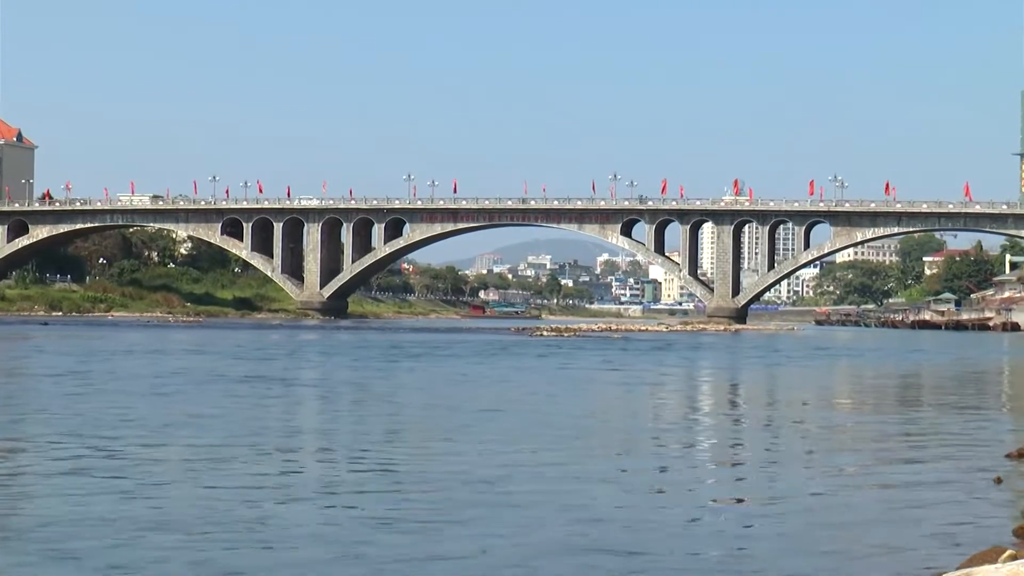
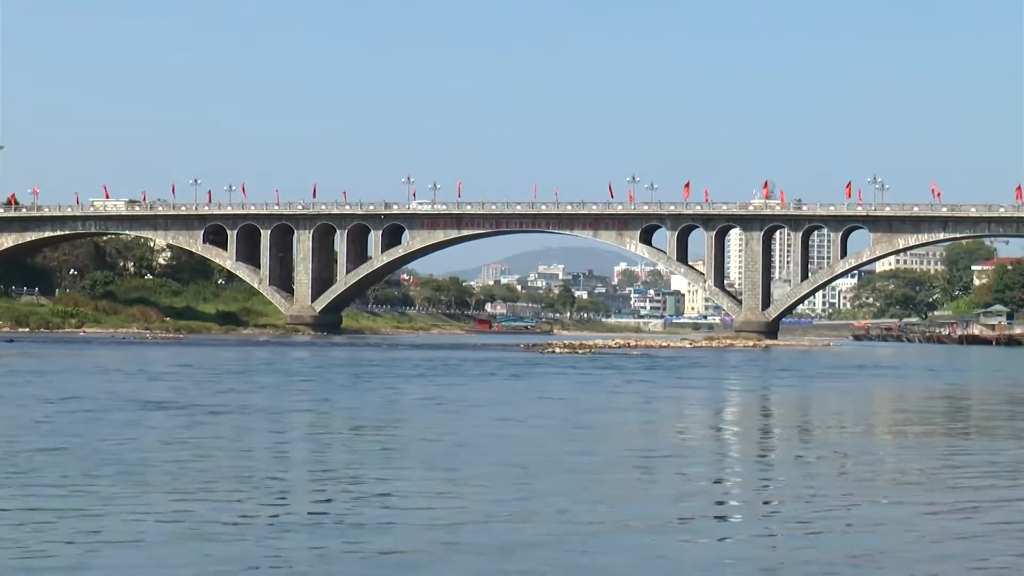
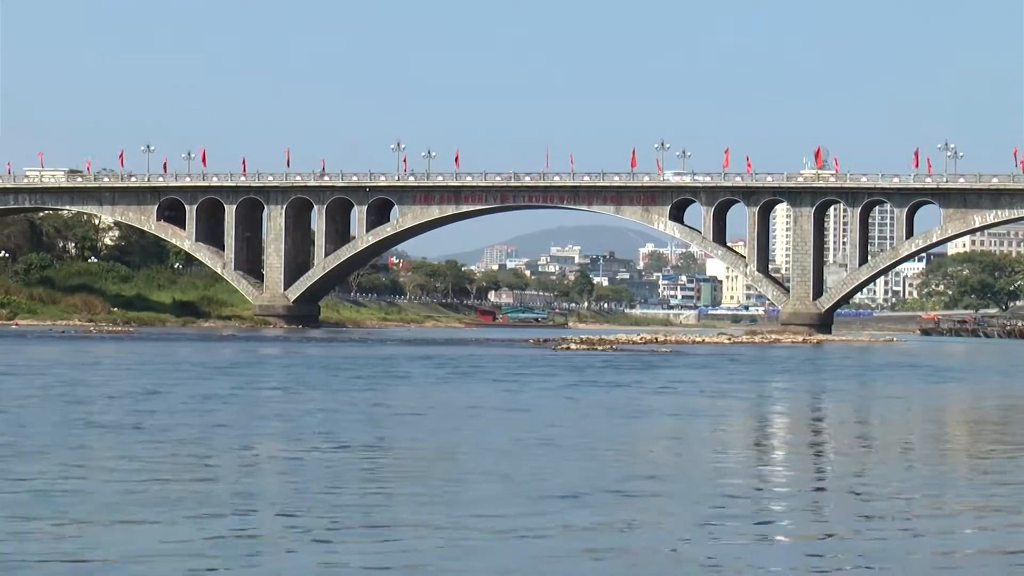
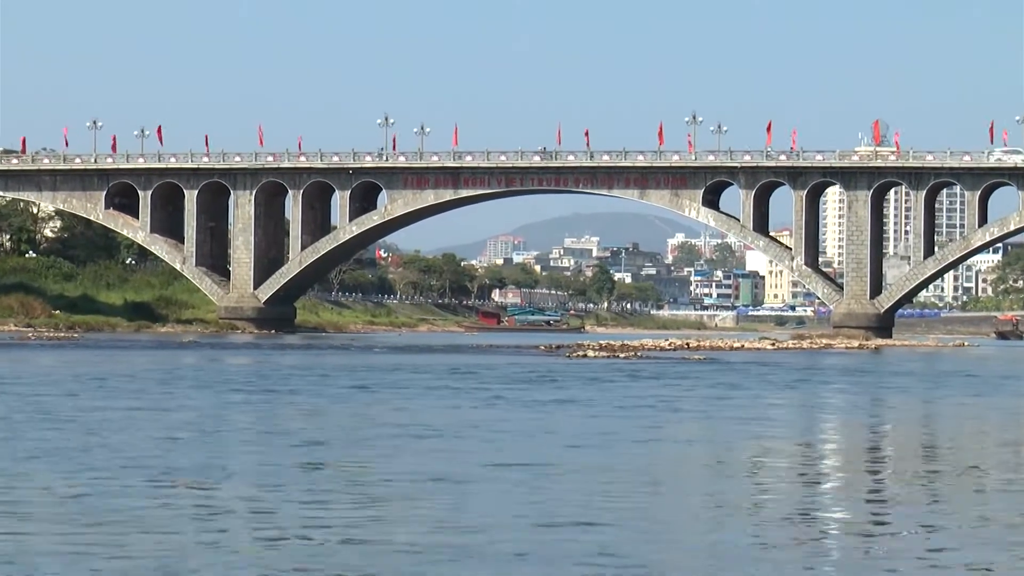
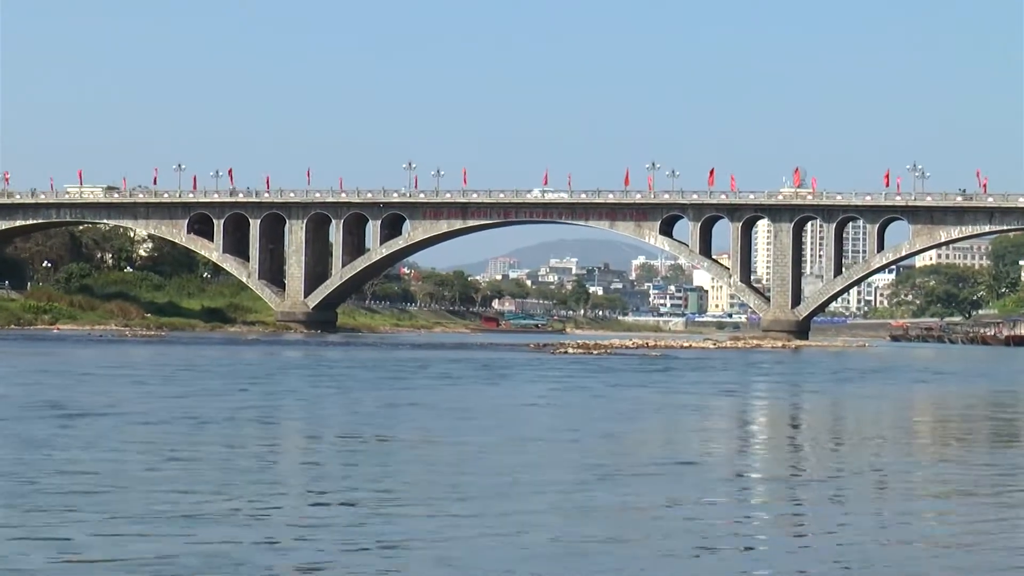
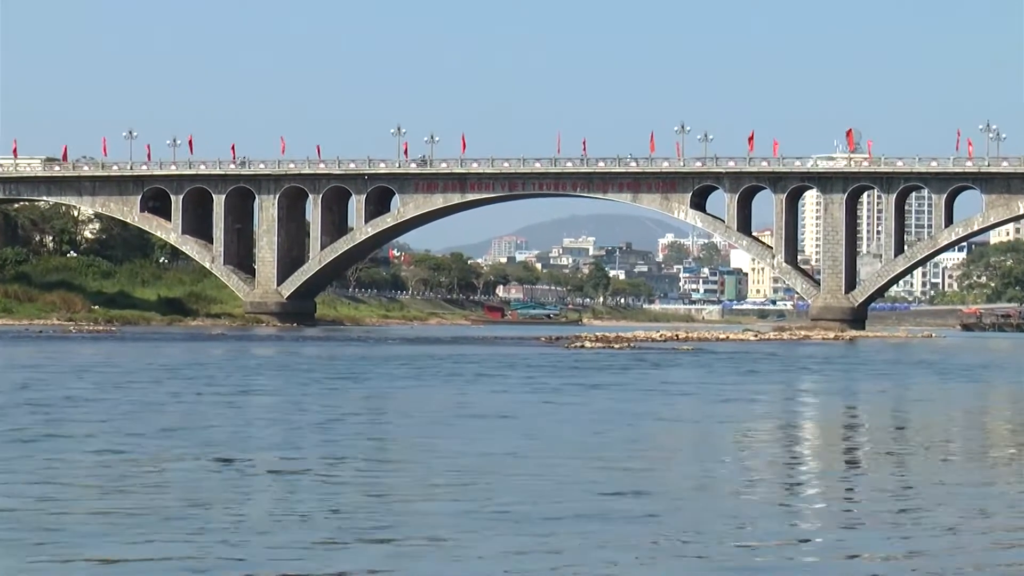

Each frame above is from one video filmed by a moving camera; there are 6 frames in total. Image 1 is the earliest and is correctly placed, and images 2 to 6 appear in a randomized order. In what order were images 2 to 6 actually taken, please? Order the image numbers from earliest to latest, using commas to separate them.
2, 5, 3, 6, 4
